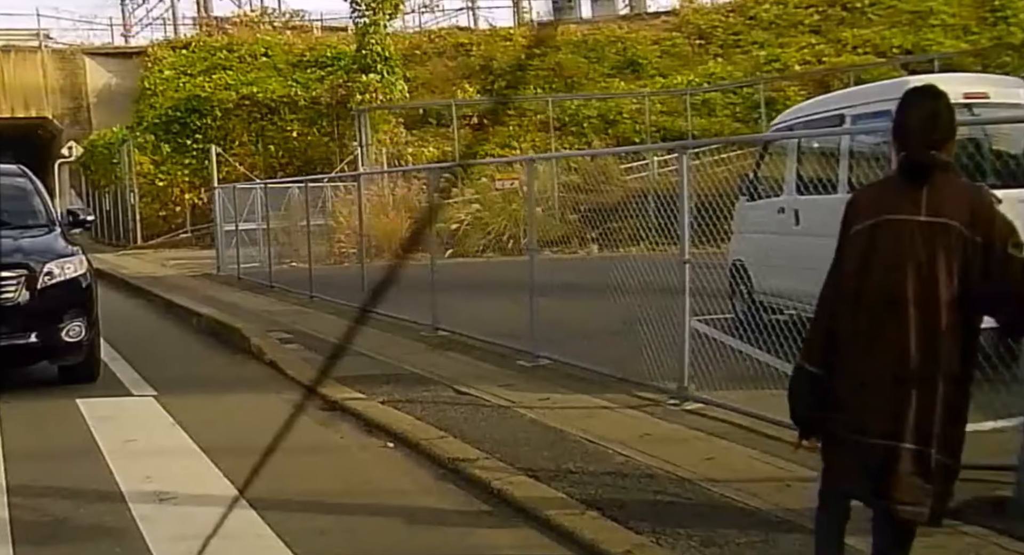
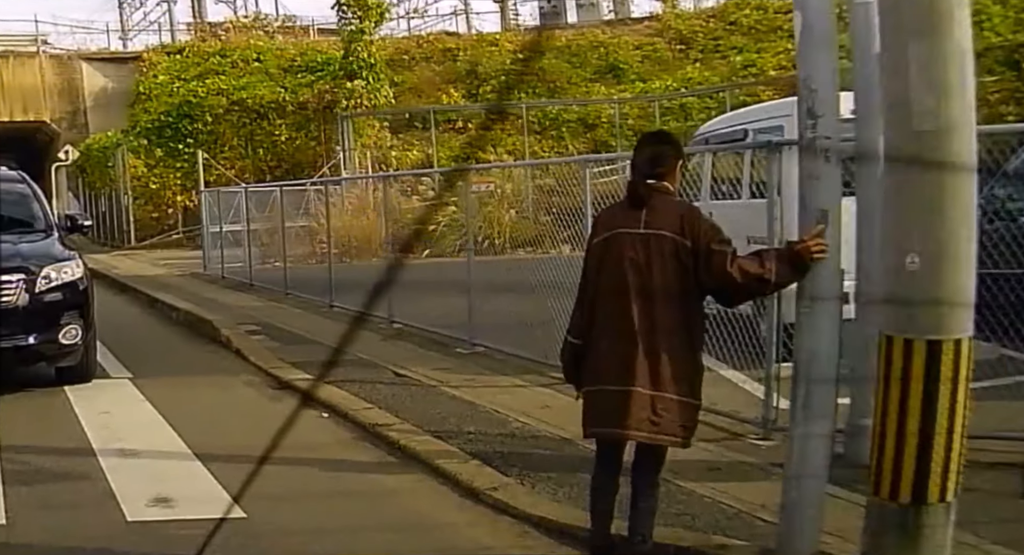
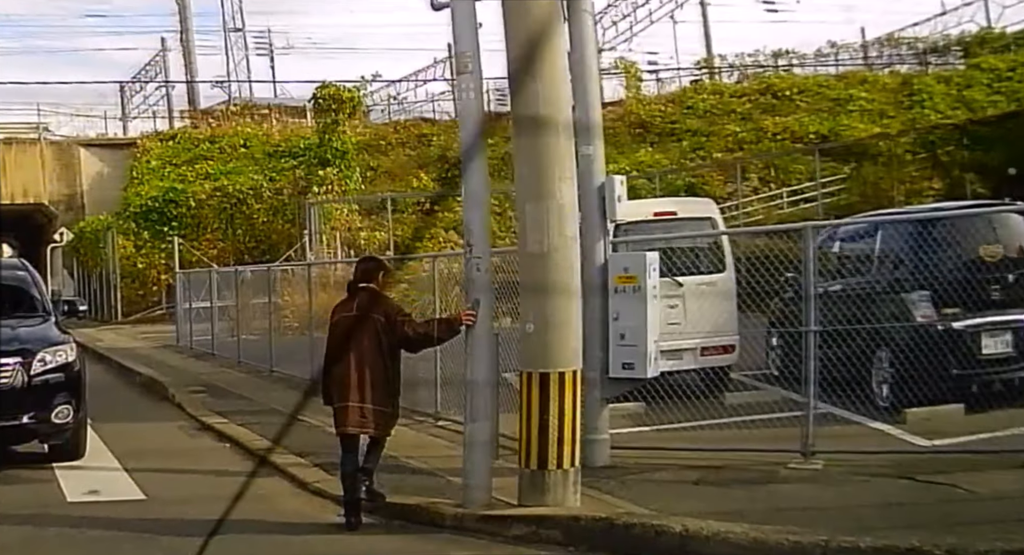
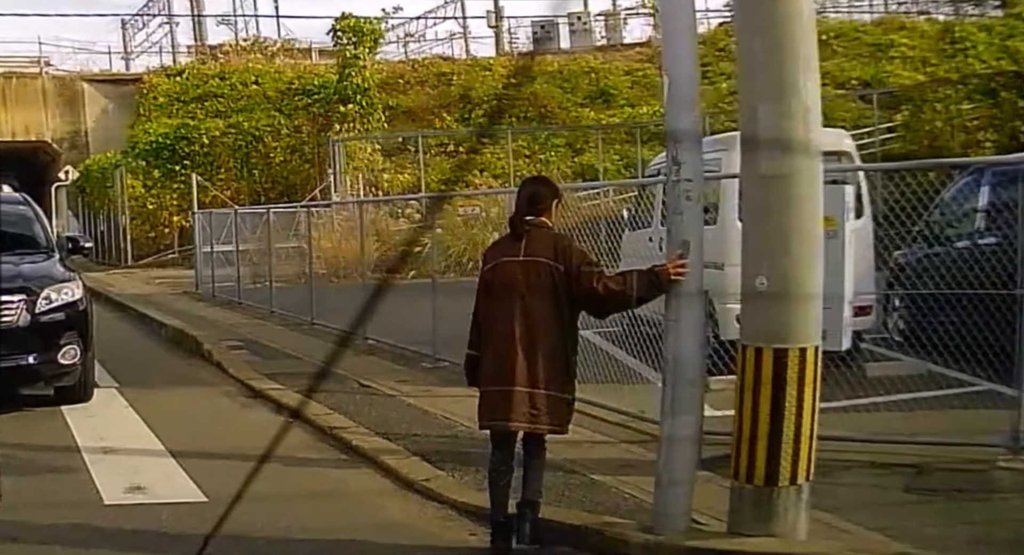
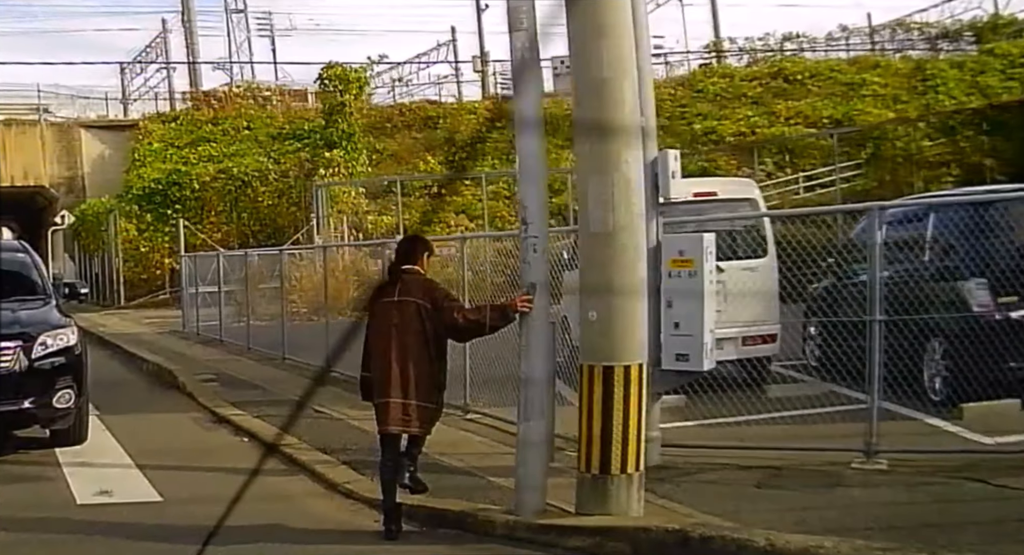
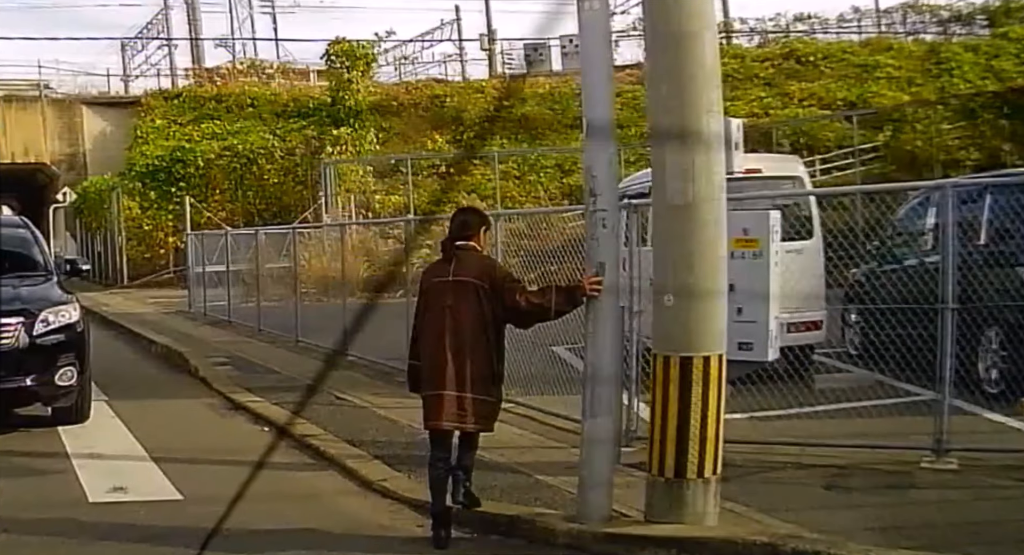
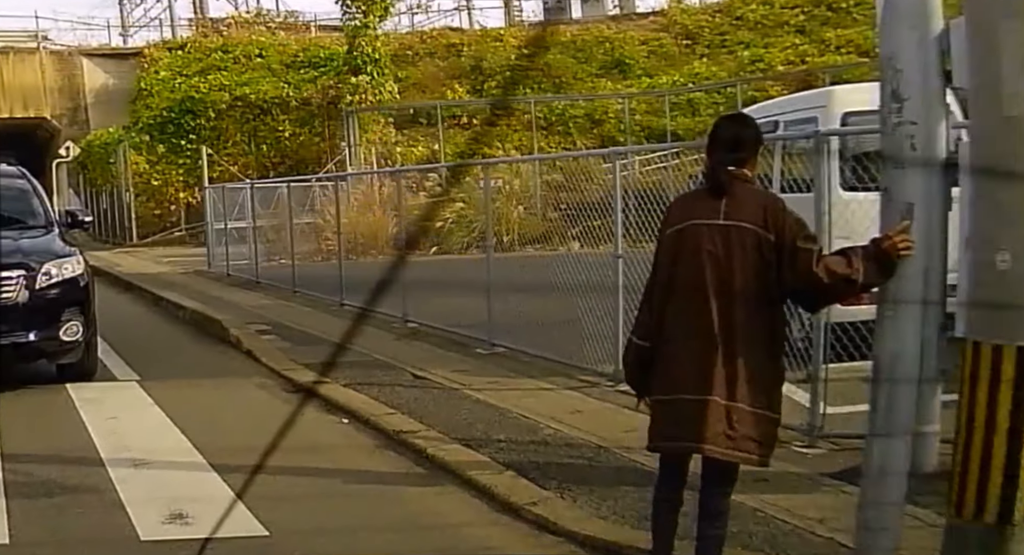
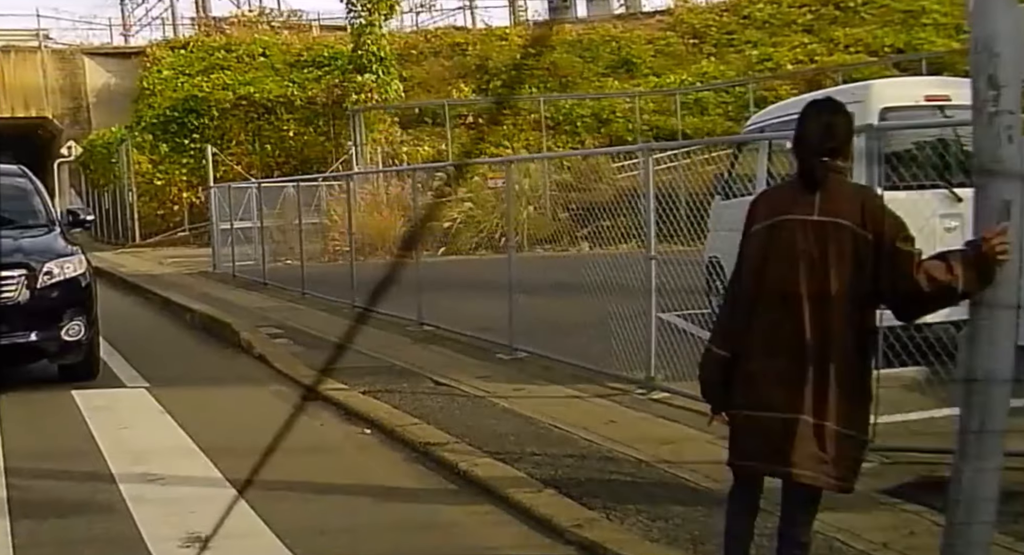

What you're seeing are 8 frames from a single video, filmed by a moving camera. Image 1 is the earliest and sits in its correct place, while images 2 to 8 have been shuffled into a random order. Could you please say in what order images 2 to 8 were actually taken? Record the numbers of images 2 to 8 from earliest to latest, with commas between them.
8, 7, 2, 4, 6, 5, 3
